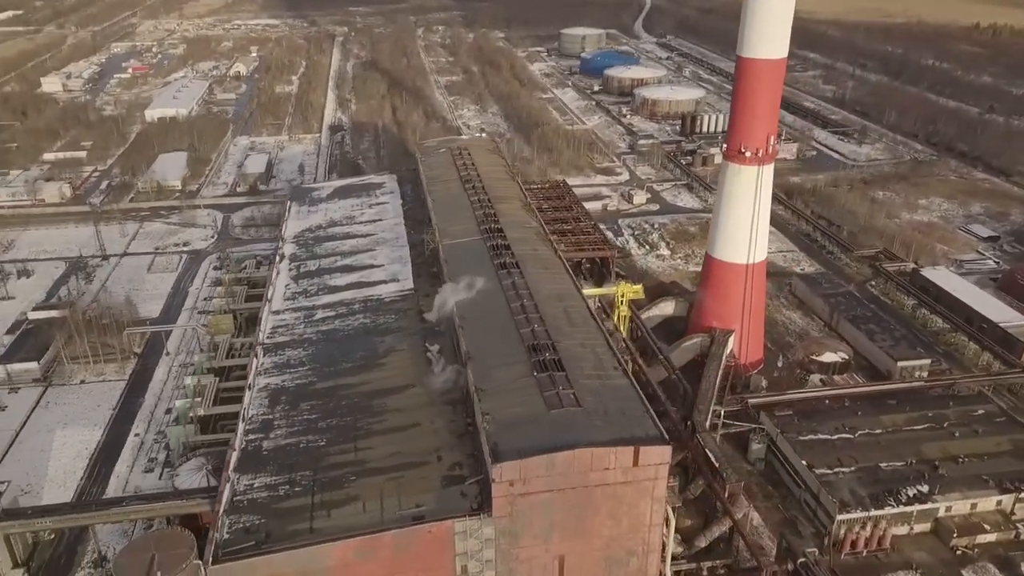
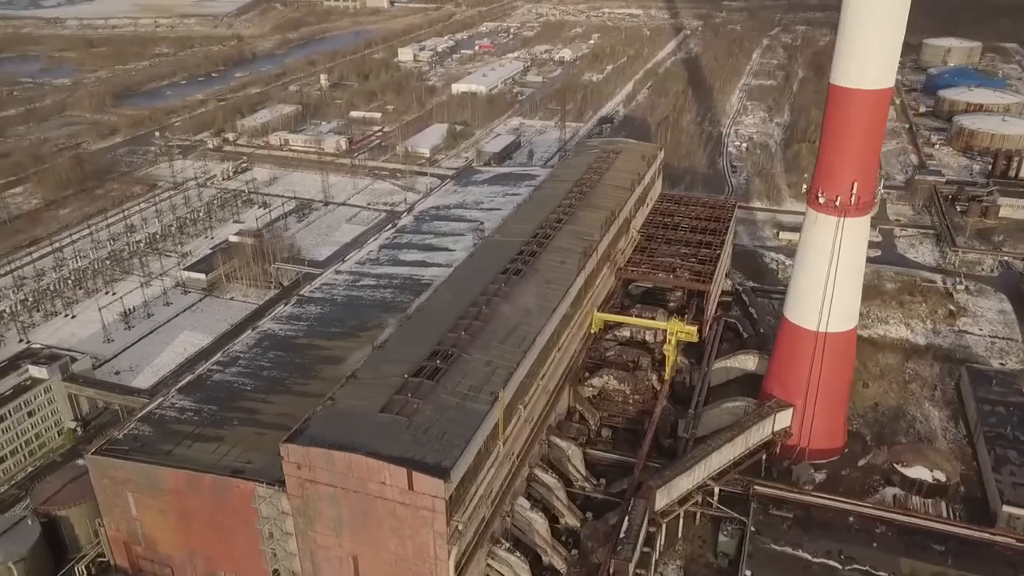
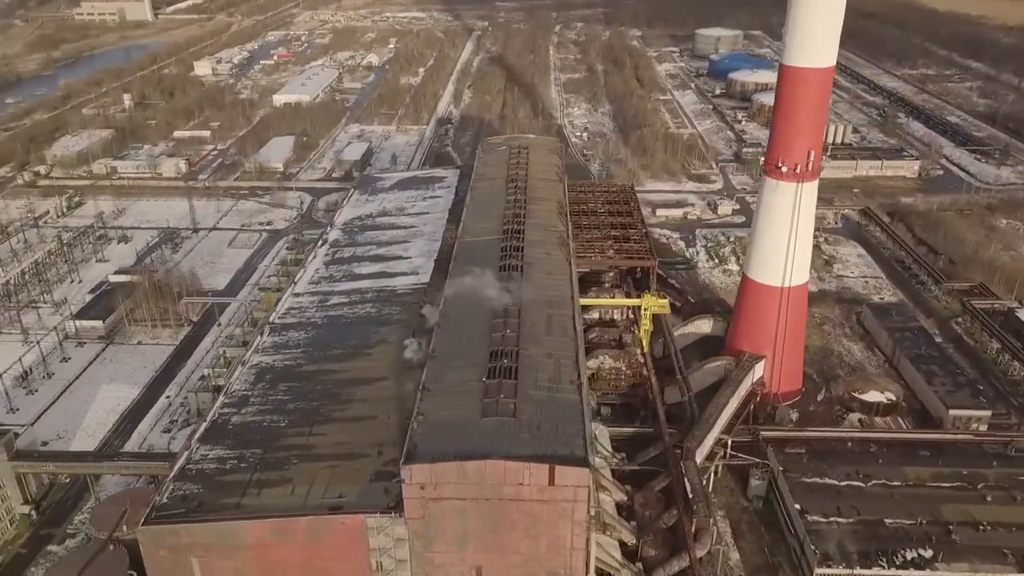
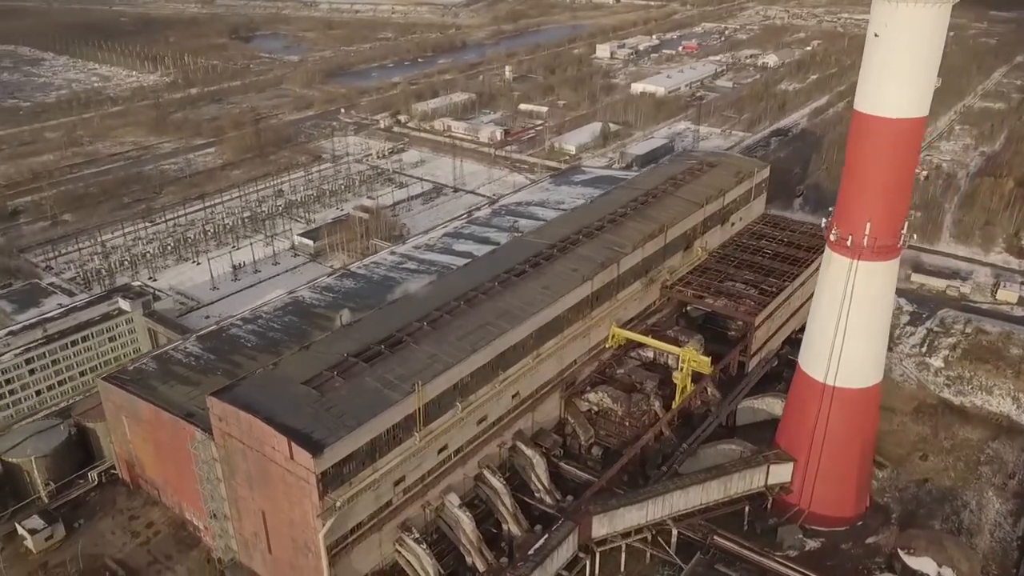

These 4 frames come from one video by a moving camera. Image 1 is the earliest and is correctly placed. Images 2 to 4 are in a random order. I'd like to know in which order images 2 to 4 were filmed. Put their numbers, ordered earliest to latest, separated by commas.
3, 2, 4
